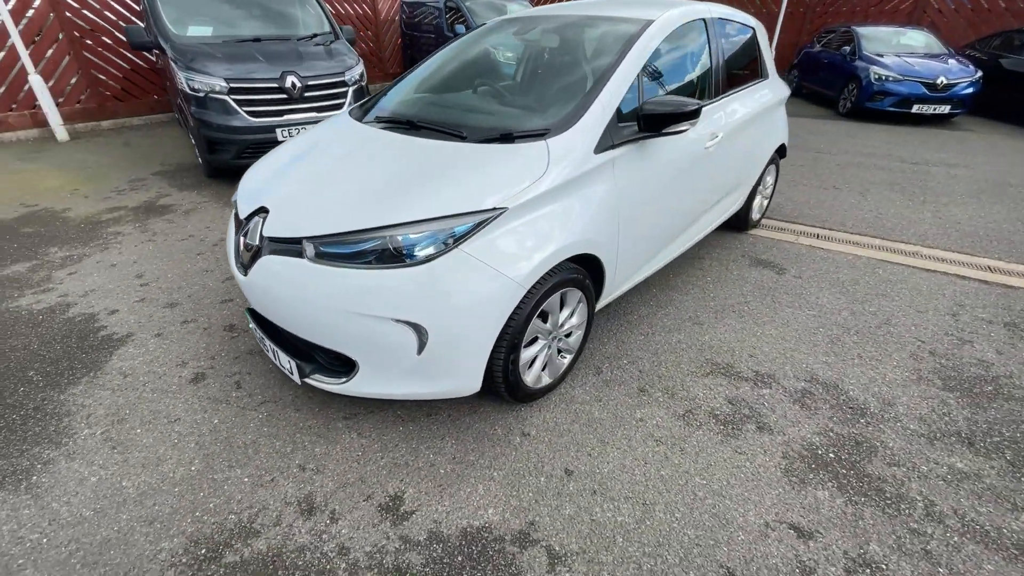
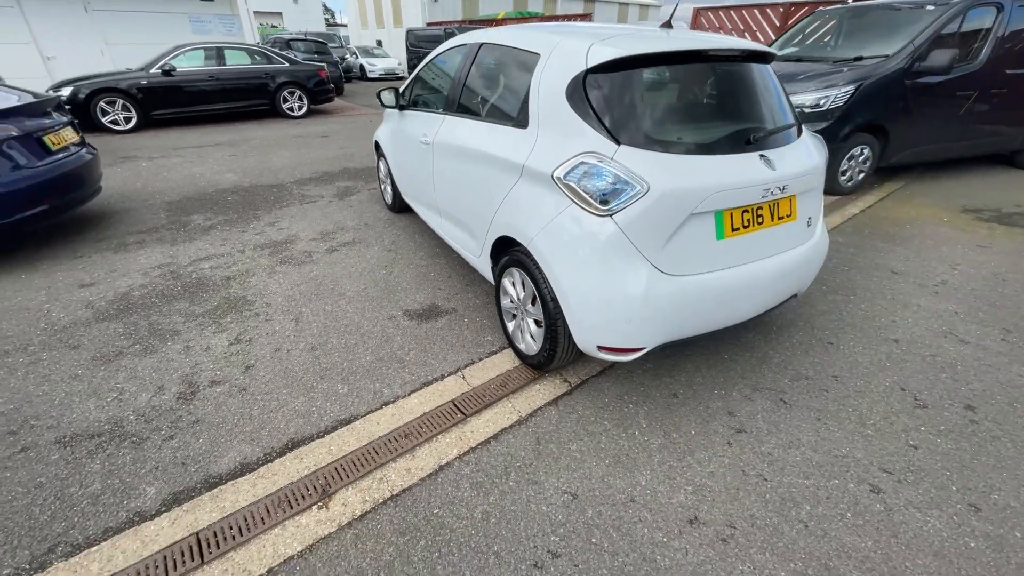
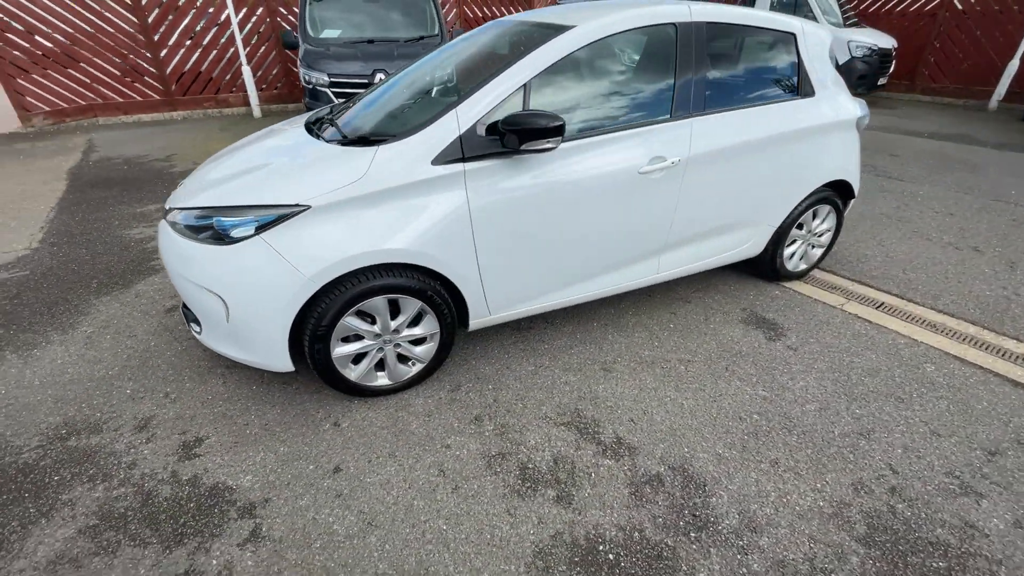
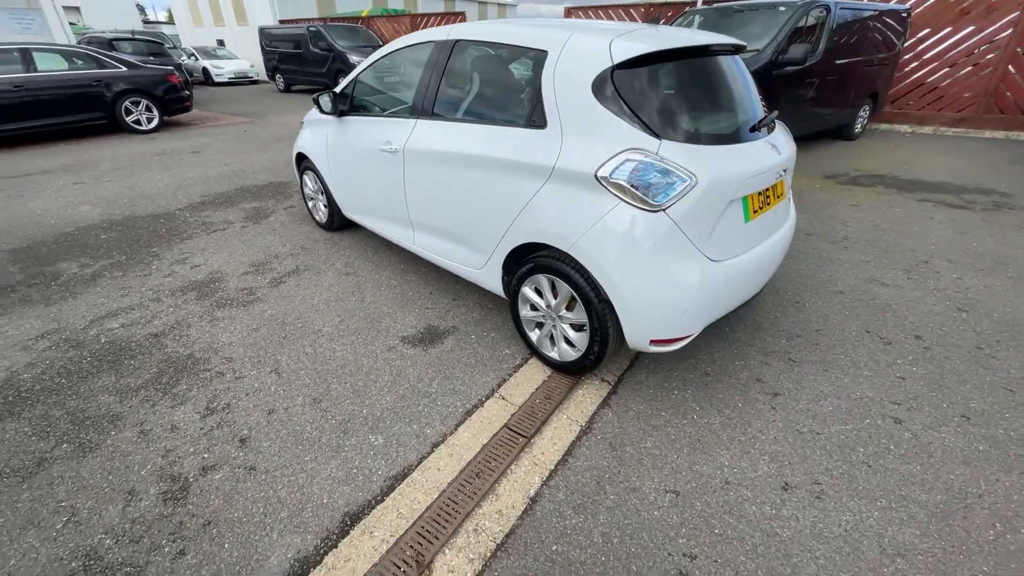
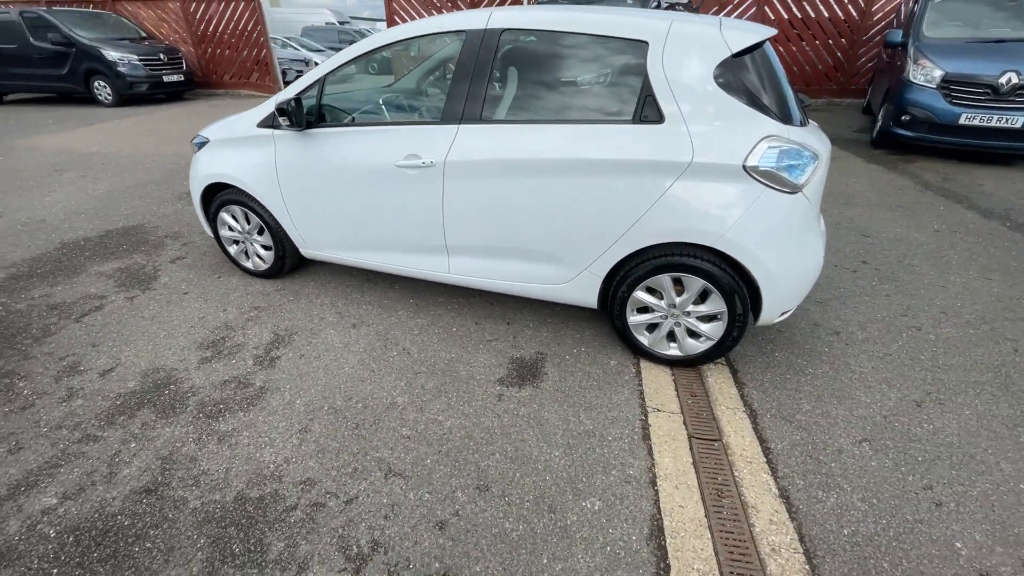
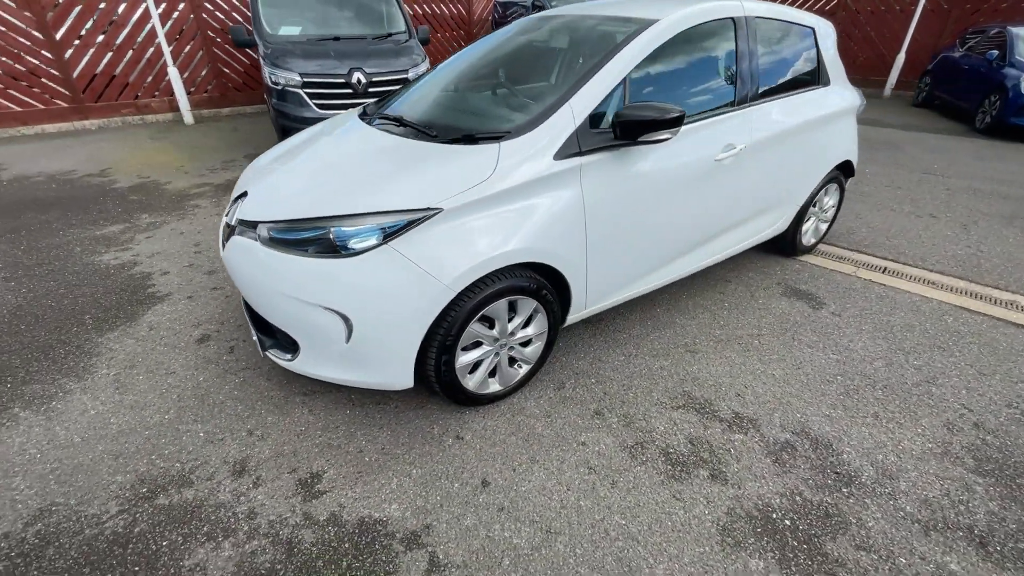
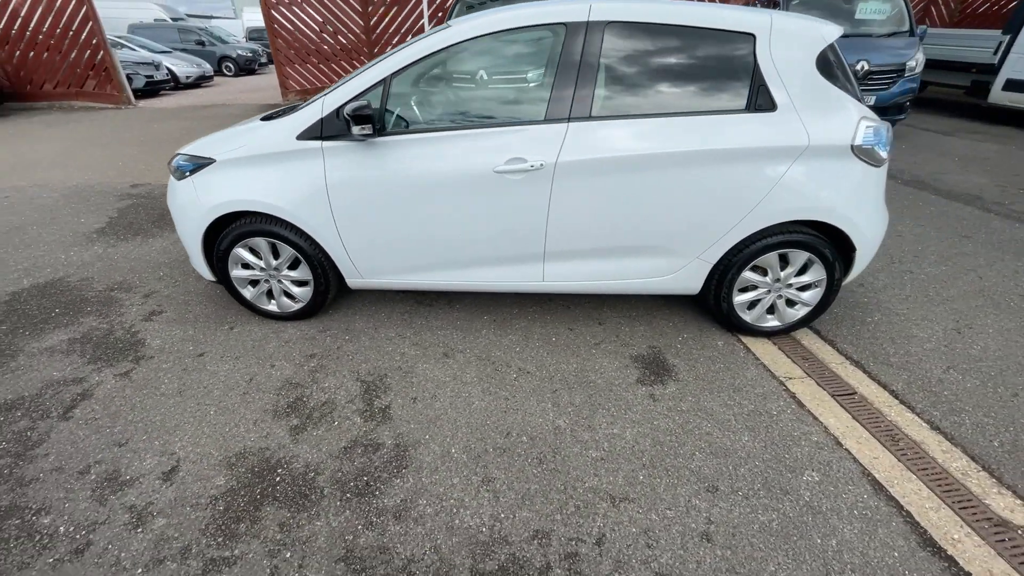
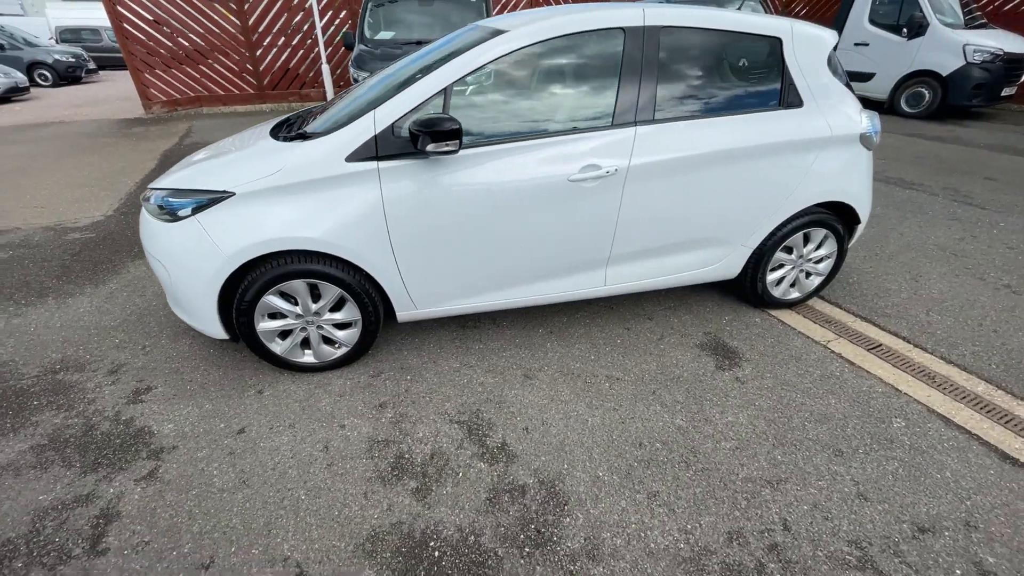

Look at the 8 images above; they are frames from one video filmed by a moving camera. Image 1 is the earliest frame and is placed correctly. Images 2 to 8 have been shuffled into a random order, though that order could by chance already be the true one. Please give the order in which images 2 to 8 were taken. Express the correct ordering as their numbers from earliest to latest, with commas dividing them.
6, 3, 8, 7, 5, 4, 2
